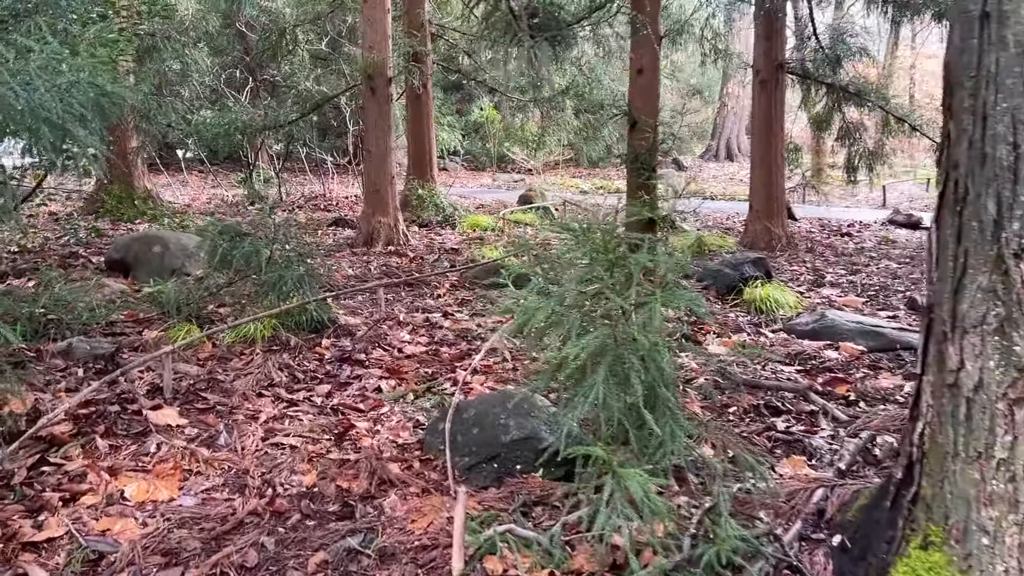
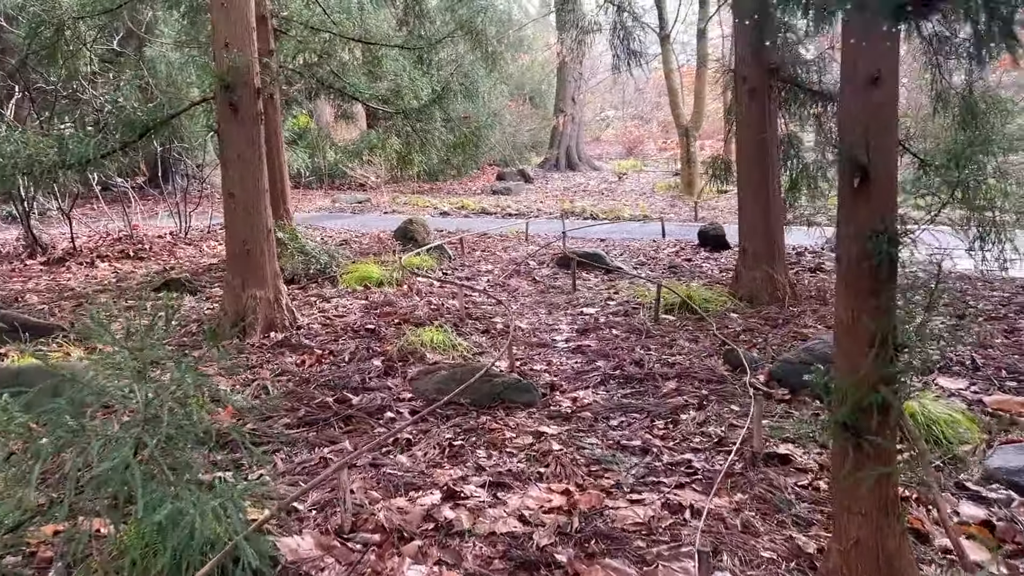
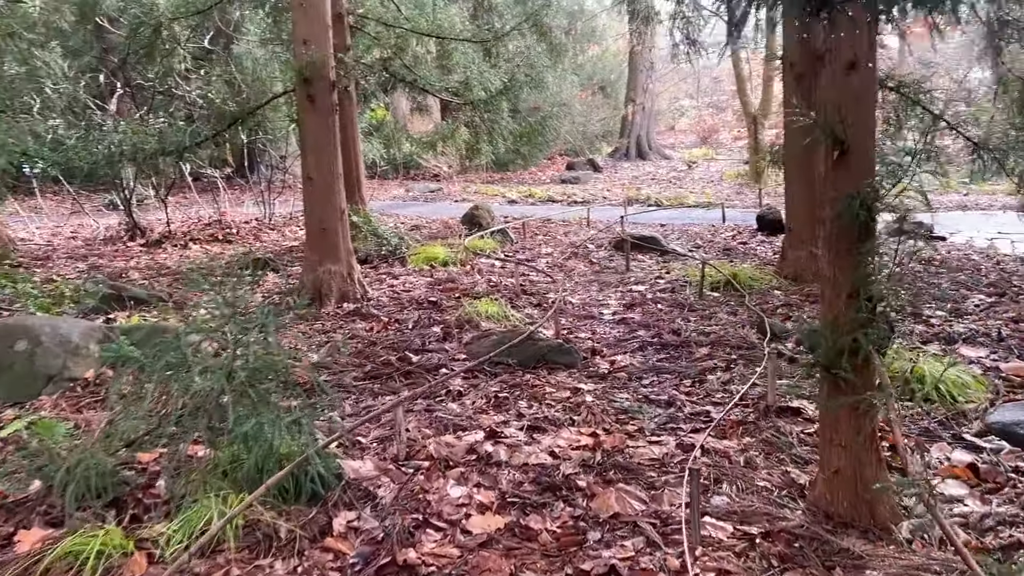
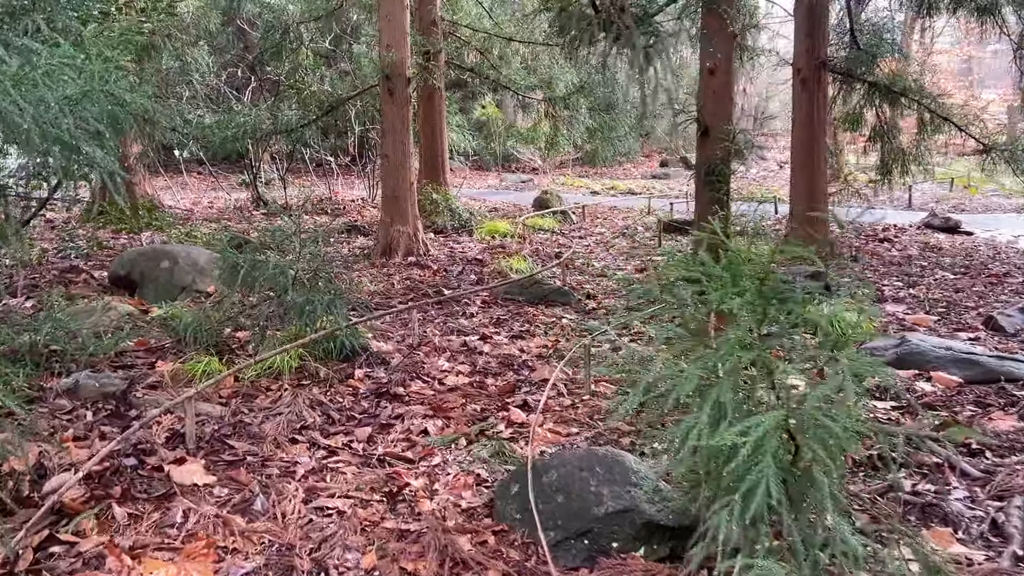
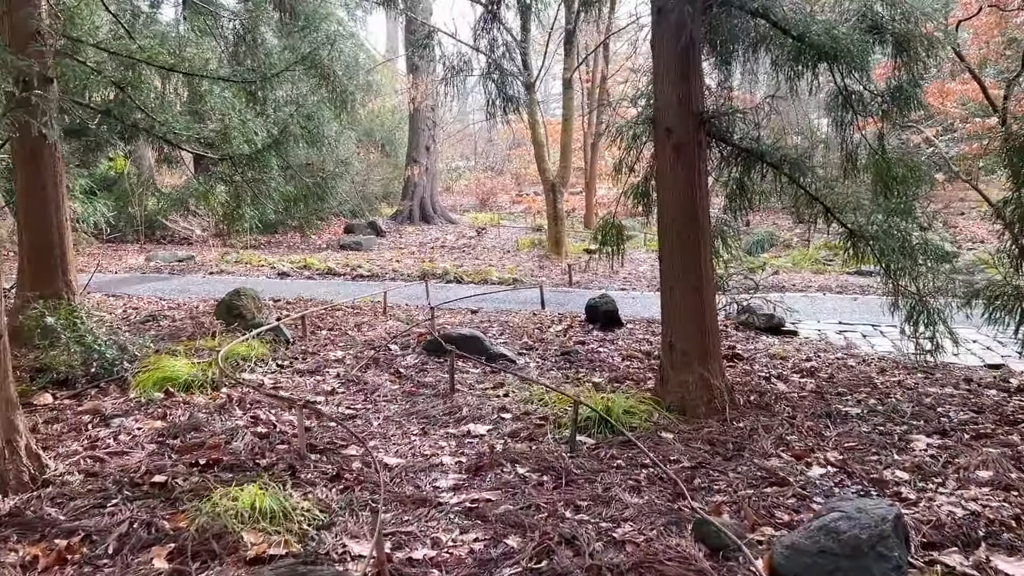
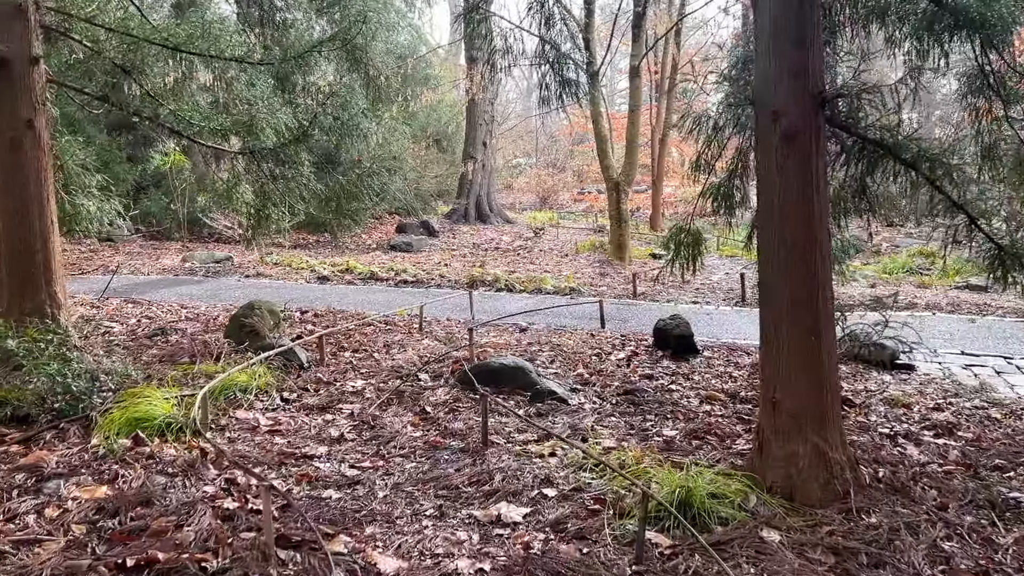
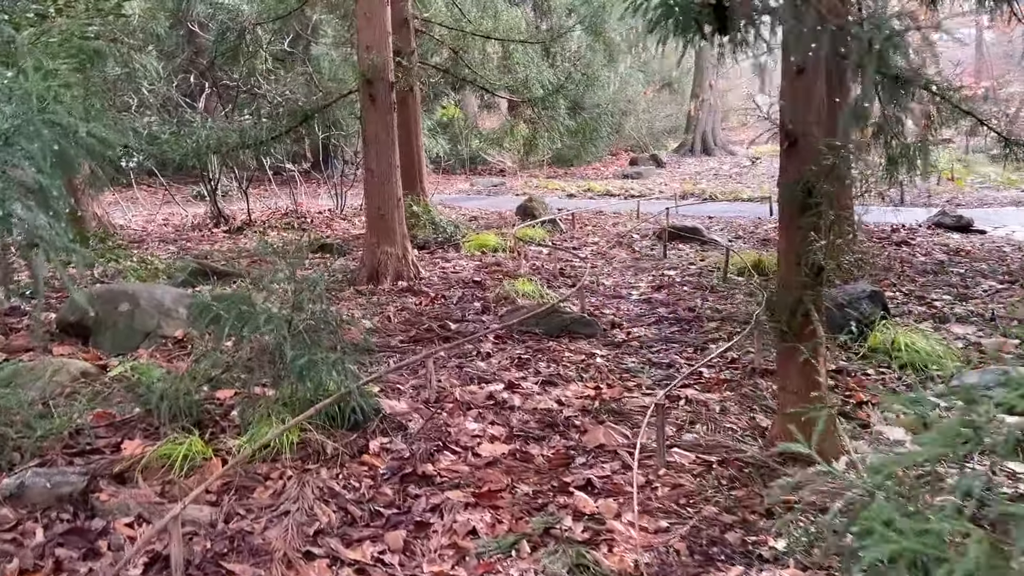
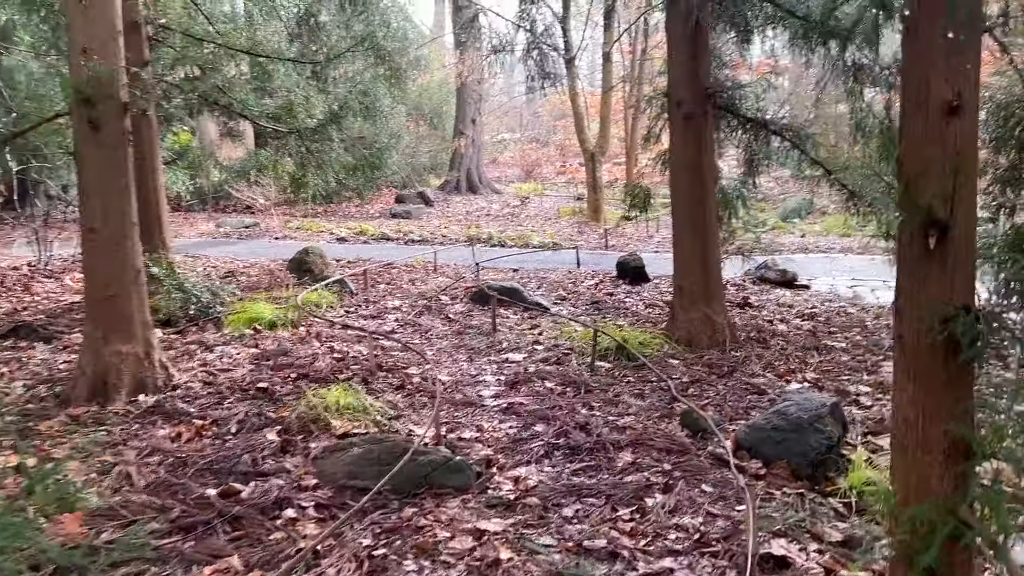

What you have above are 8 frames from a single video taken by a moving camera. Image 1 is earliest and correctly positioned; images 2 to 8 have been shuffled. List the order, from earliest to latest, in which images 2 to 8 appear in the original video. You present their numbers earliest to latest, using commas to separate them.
4, 7, 3, 2, 8, 5, 6
